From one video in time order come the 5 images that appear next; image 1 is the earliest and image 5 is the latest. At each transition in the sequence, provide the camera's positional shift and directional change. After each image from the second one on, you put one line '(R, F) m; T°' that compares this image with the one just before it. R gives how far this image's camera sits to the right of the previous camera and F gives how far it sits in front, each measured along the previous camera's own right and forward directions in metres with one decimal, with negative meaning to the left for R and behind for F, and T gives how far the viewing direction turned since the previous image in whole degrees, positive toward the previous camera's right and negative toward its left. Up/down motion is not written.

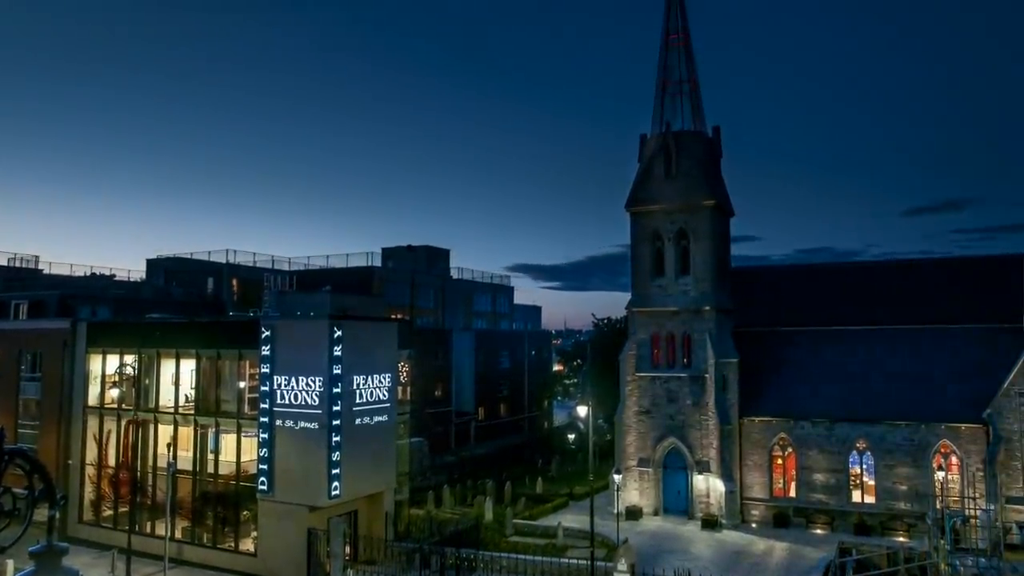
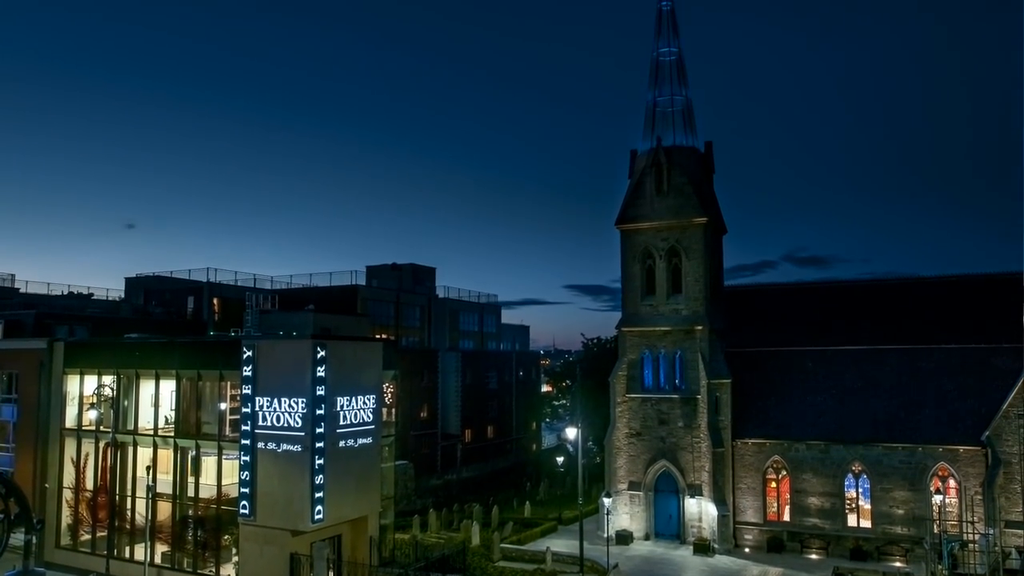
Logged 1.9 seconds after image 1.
(0.0, +0.9) m; +1°
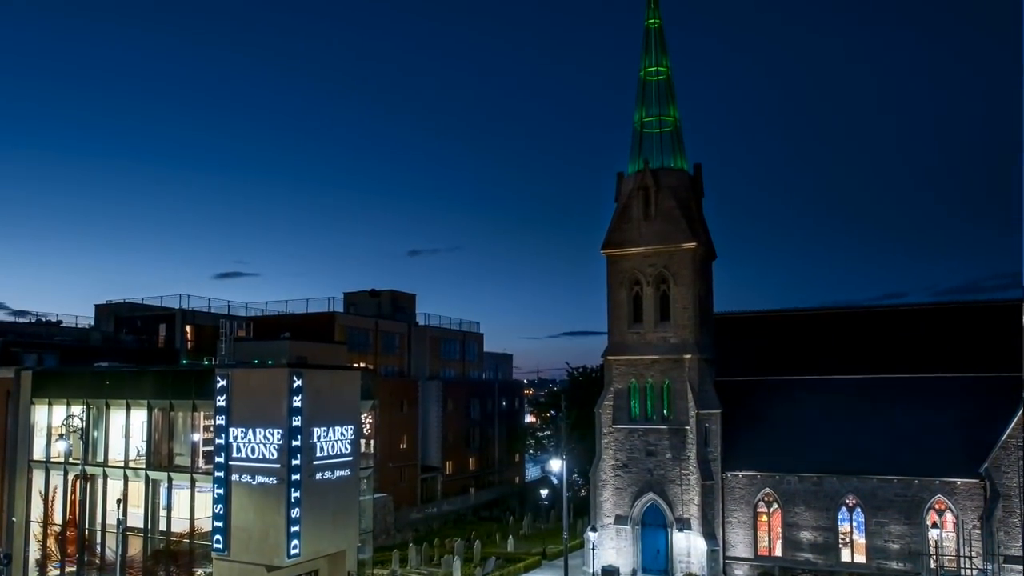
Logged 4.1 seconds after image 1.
(0.0, +1.2) m; +1°
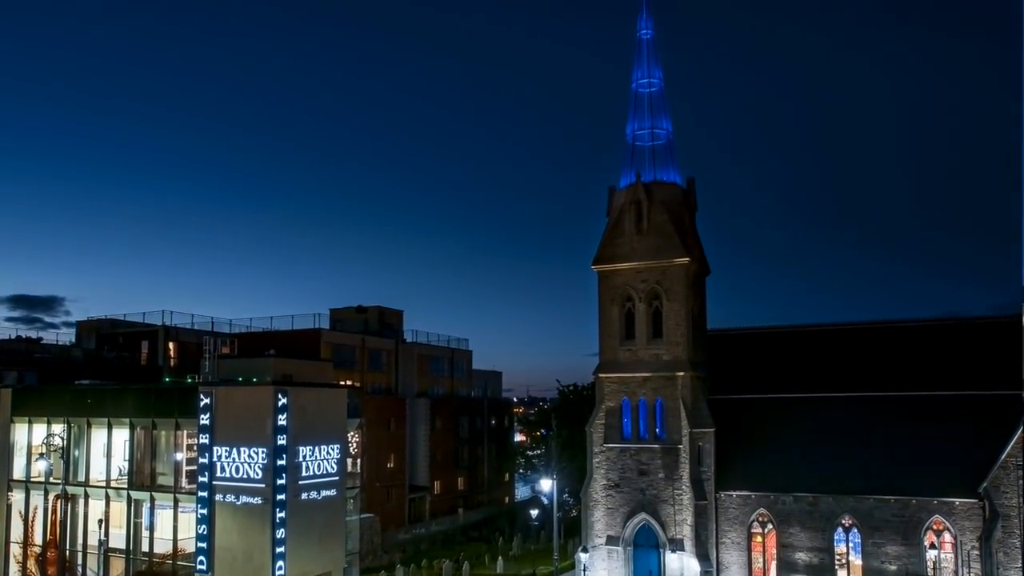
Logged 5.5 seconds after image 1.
(0.0, +0.7) m; +1°
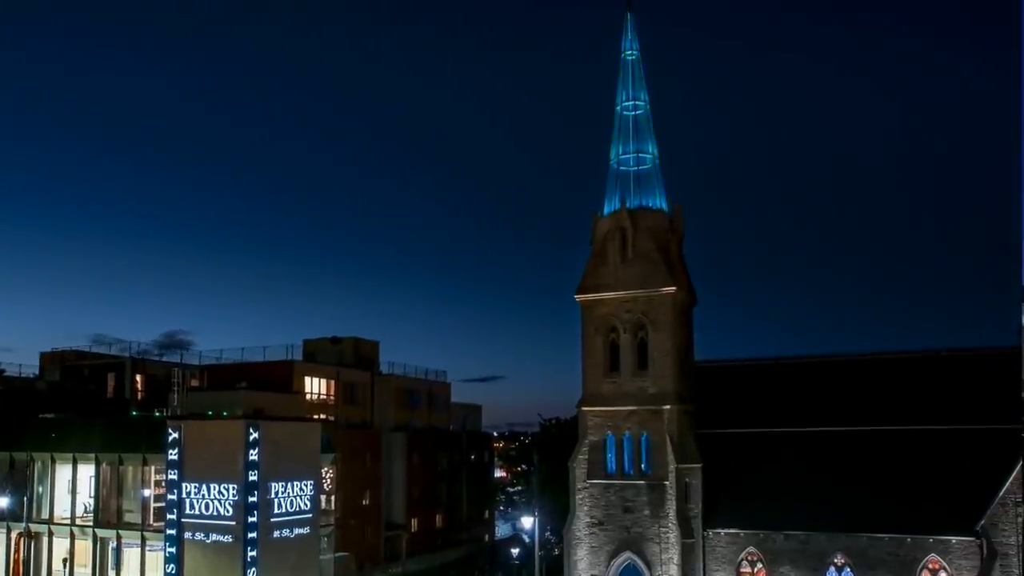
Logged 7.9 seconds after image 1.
(+0.1, +1.2) m; +1°
